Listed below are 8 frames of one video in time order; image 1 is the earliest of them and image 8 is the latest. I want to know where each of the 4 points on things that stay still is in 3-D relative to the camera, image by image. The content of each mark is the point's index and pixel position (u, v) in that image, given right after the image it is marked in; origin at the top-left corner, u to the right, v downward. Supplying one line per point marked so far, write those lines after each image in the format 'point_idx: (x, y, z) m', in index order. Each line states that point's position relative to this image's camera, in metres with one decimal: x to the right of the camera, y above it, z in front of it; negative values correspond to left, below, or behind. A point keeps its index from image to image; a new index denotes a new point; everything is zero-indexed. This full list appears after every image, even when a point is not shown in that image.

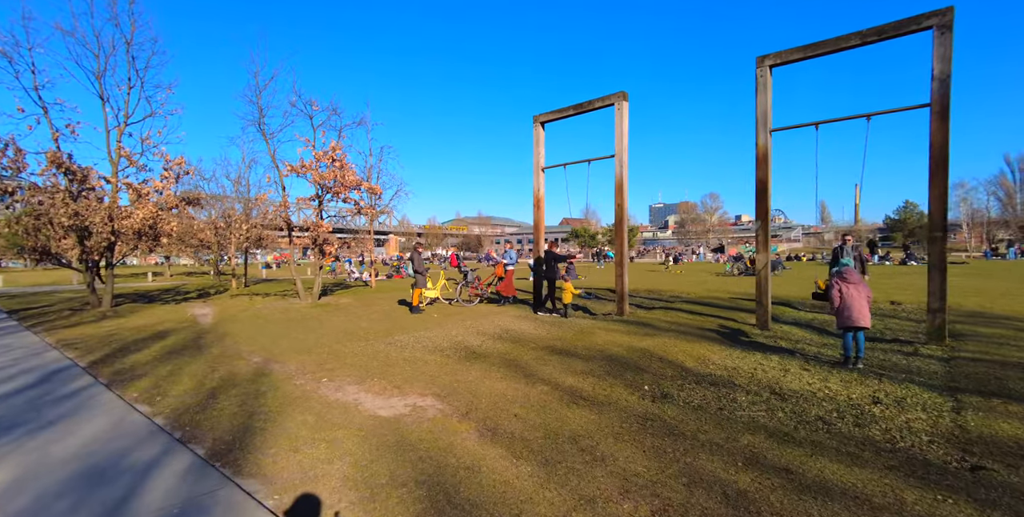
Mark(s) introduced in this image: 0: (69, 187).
0: (-12.6, +2.0, +12.1) m
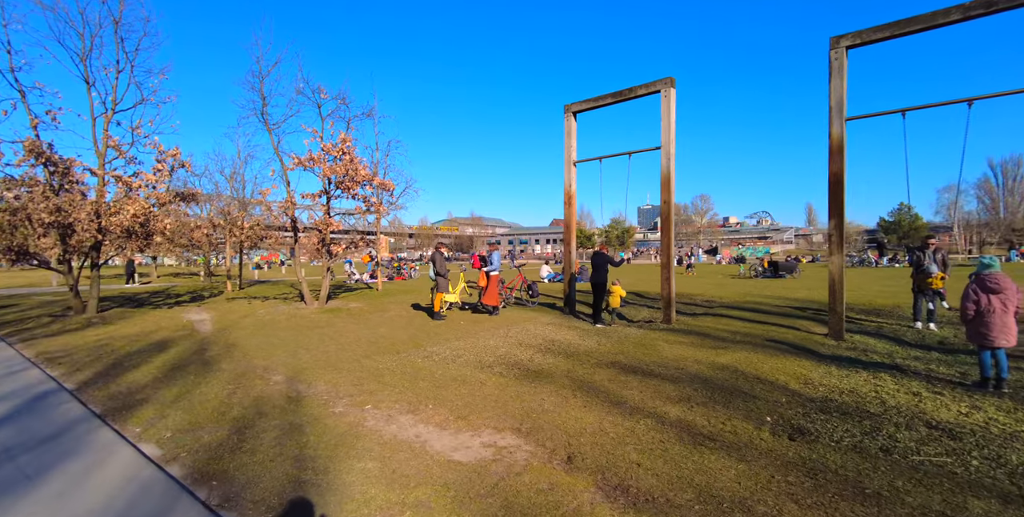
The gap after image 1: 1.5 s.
0: (-11.8, +2.0, +10.9) m
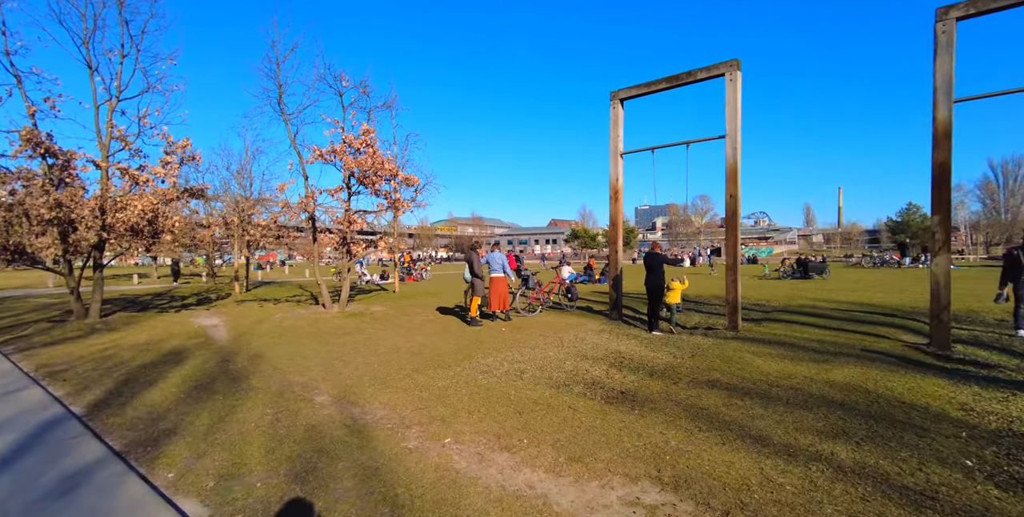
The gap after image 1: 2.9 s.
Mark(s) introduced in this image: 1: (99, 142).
0: (-10.9, +2.0, +10.0) m
1: (-10.1, +2.8, +10.4) m
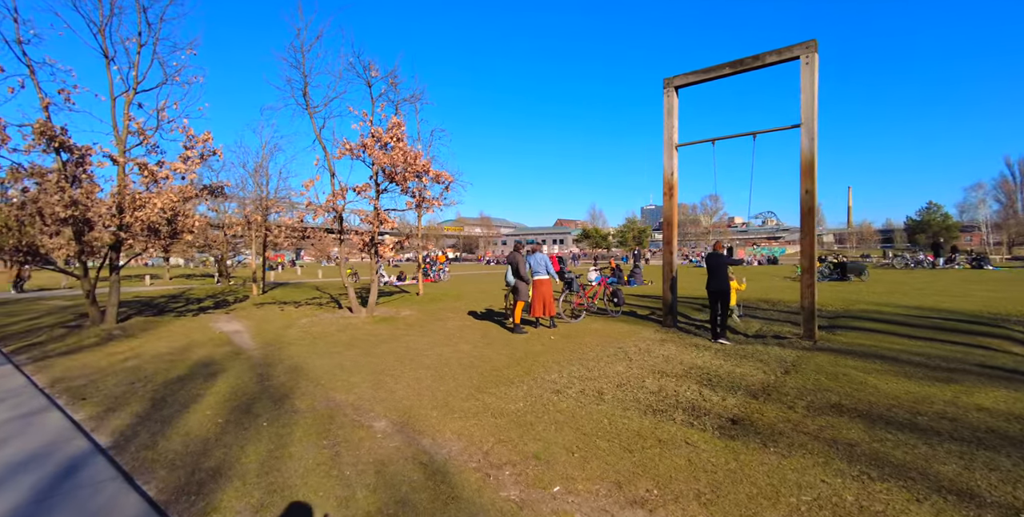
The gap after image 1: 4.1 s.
0: (-9.9, +2.0, +9.4) m
1: (-9.1, +2.8, +9.8) m
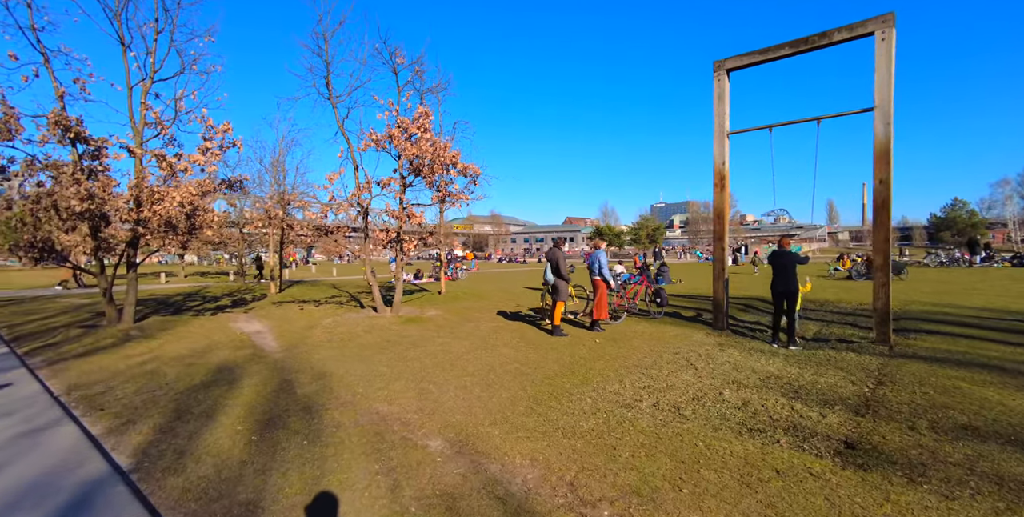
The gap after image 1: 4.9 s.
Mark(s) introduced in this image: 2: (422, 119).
0: (-9.1, +2.0, +8.9) m
1: (-8.3, +2.9, +9.3) m
2: (-2.2, +3.3, +10.3) m
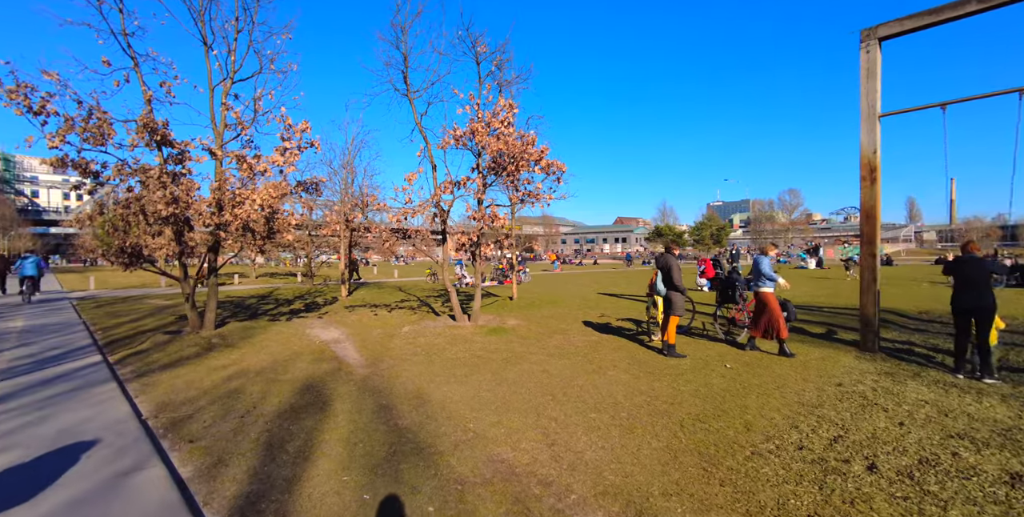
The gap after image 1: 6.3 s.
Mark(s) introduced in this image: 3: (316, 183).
0: (-7.2, +1.9, +8.8) m
1: (-6.3, +2.8, +9.1) m
2: (-0.2, +3.2, +9.5) m
3: (-5.0, +1.9, +10.8) m
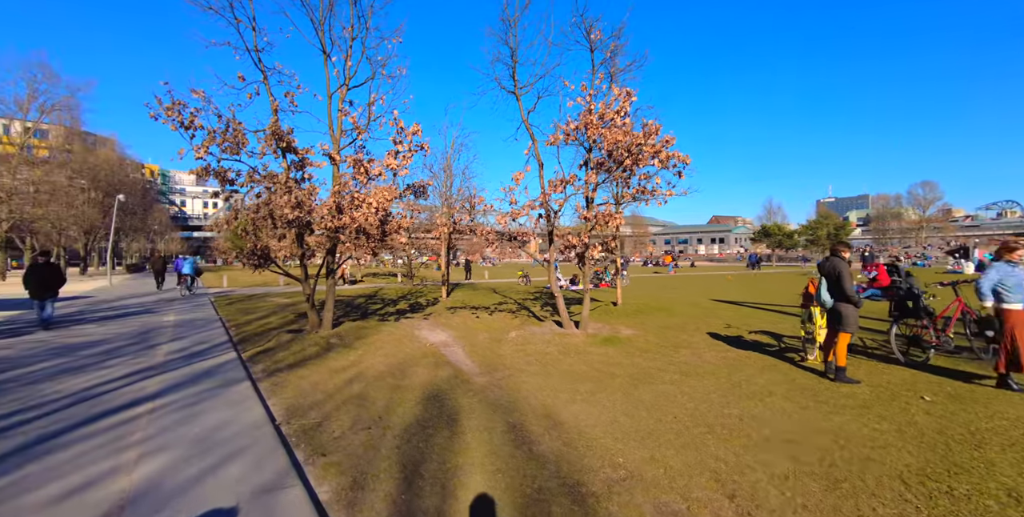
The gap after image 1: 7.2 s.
0: (-4.8, +1.9, +9.3) m
1: (-4.0, +2.7, +9.4) m
2: (+2.2, +3.2, +8.6) m
3: (-2.3, +1.9, +10.9) m
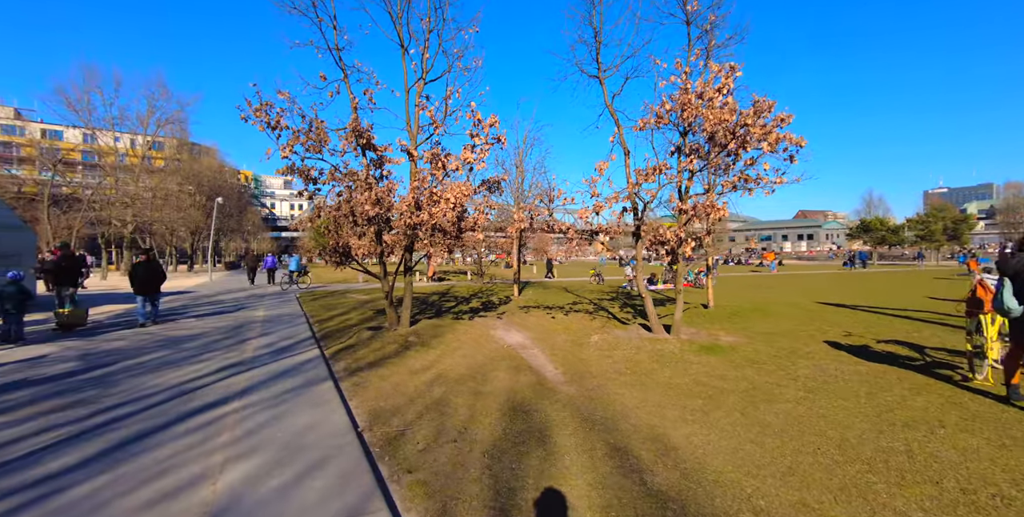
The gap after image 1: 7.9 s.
0: (-3.1, +2.0, +9.2) m
1: (-2.2, +2.8, +9.3) m
2: (+3.7, +3.2, +7.6) m
3: (-0.4, +1.9, +10.5) m
